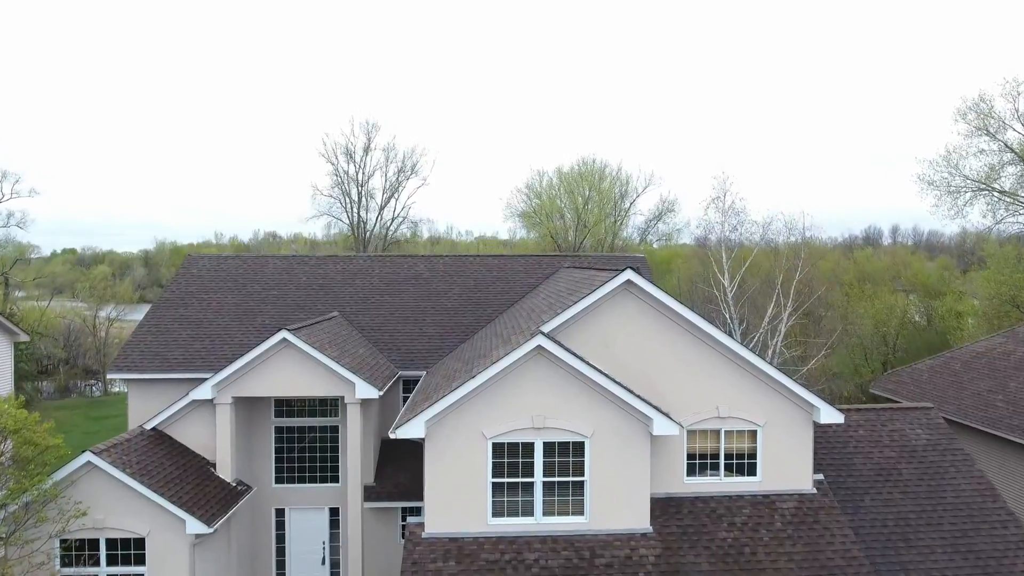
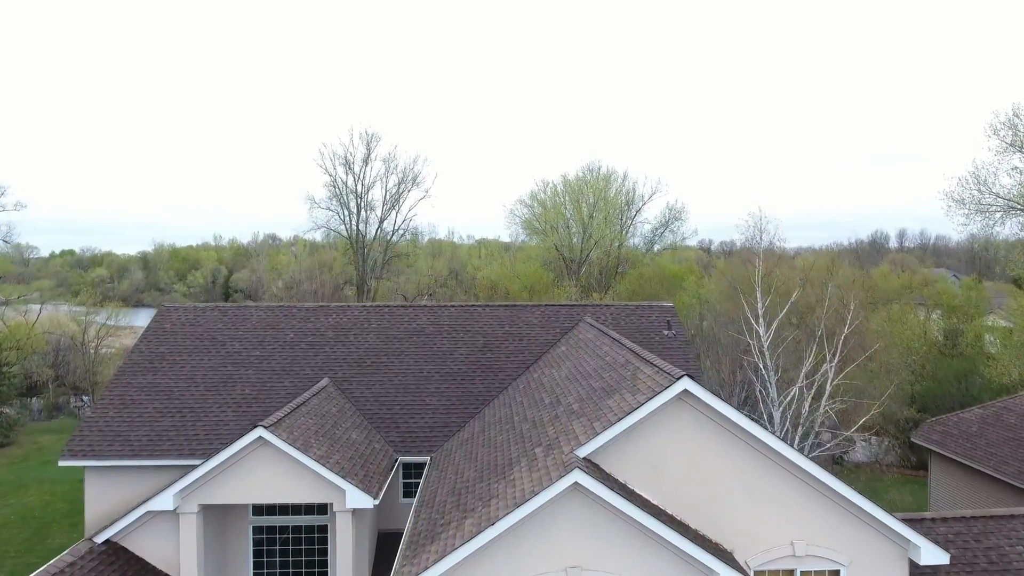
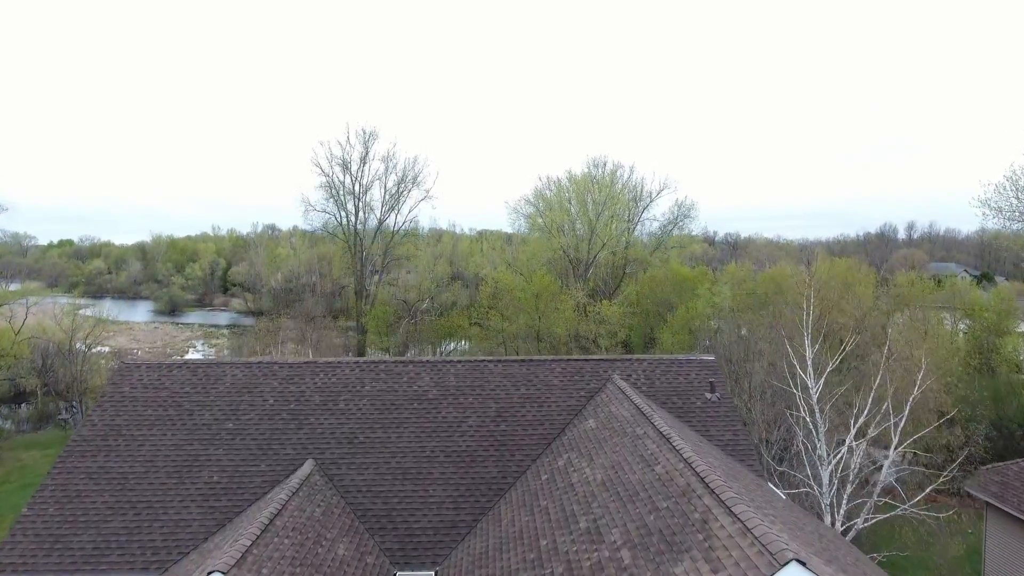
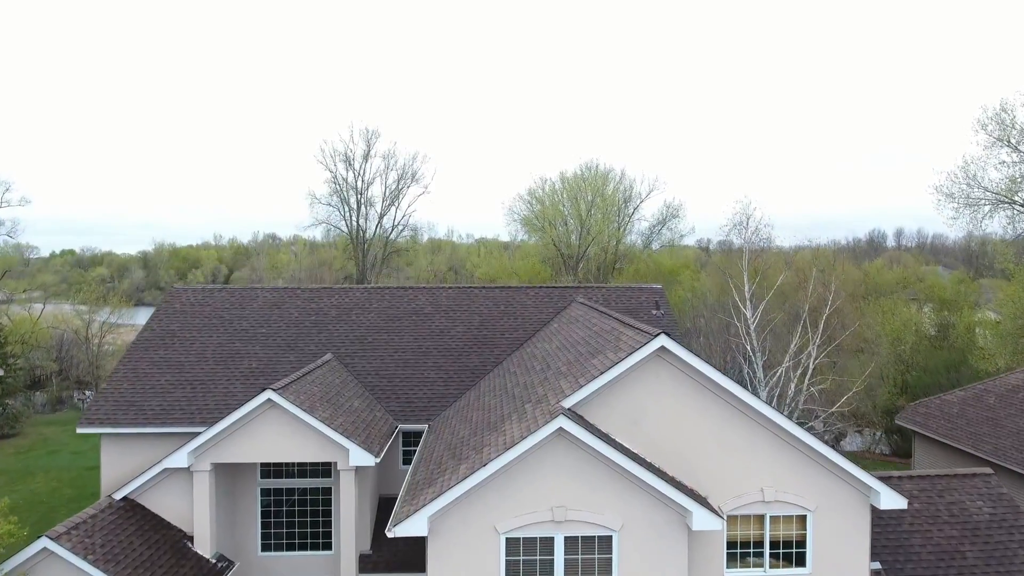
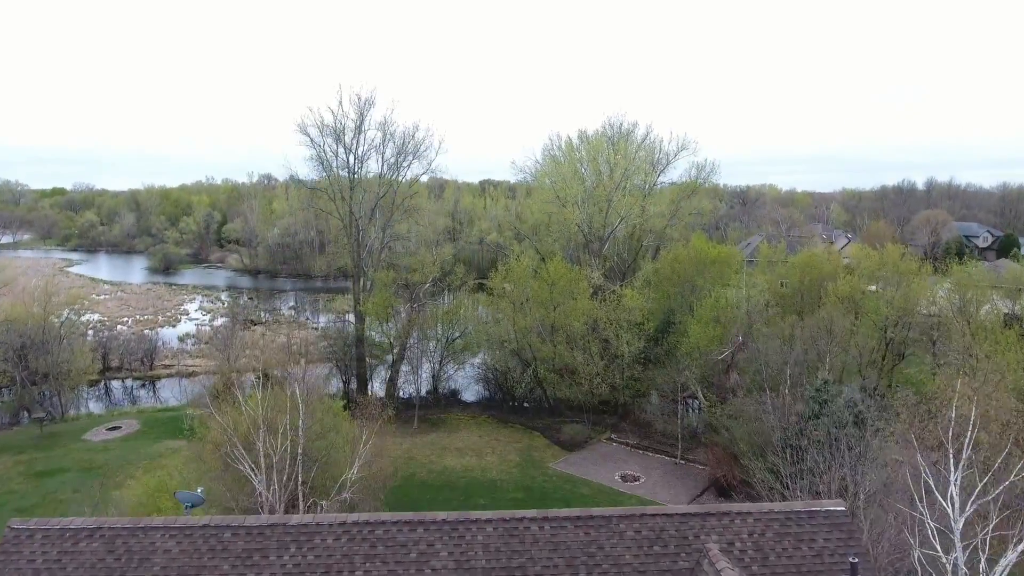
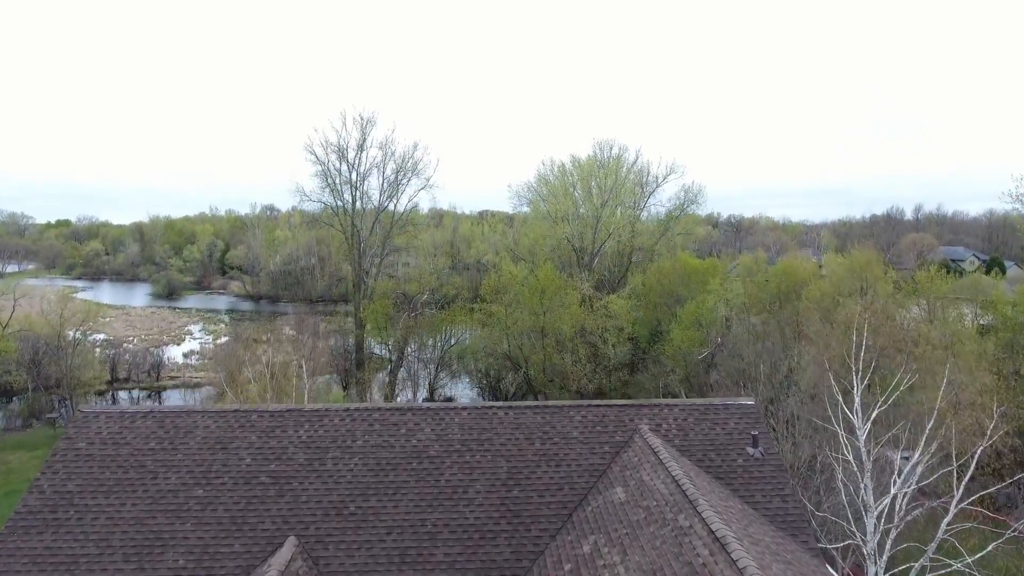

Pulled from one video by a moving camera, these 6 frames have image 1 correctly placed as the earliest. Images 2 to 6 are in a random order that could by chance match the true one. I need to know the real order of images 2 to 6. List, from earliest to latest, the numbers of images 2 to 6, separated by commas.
4, 2, 3, 6, 5
